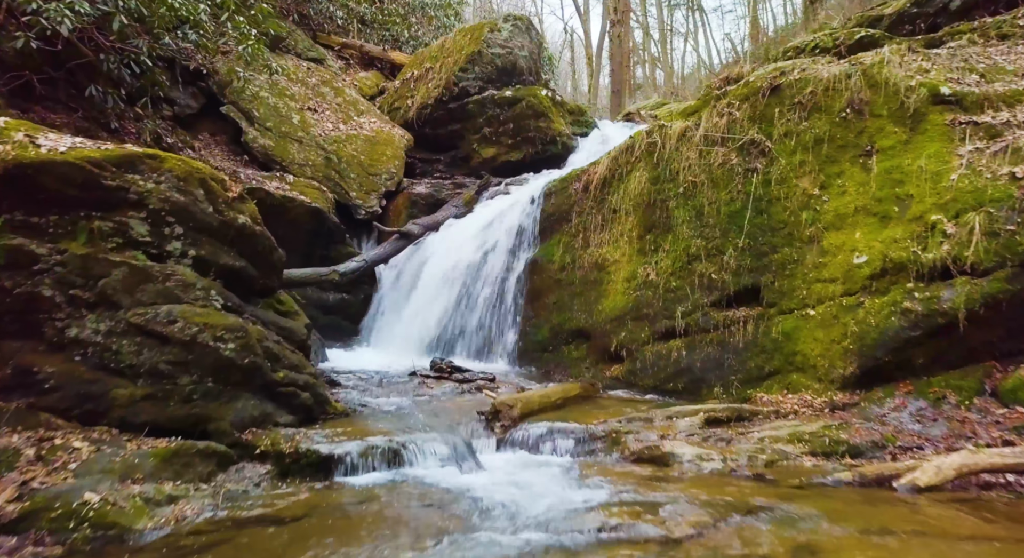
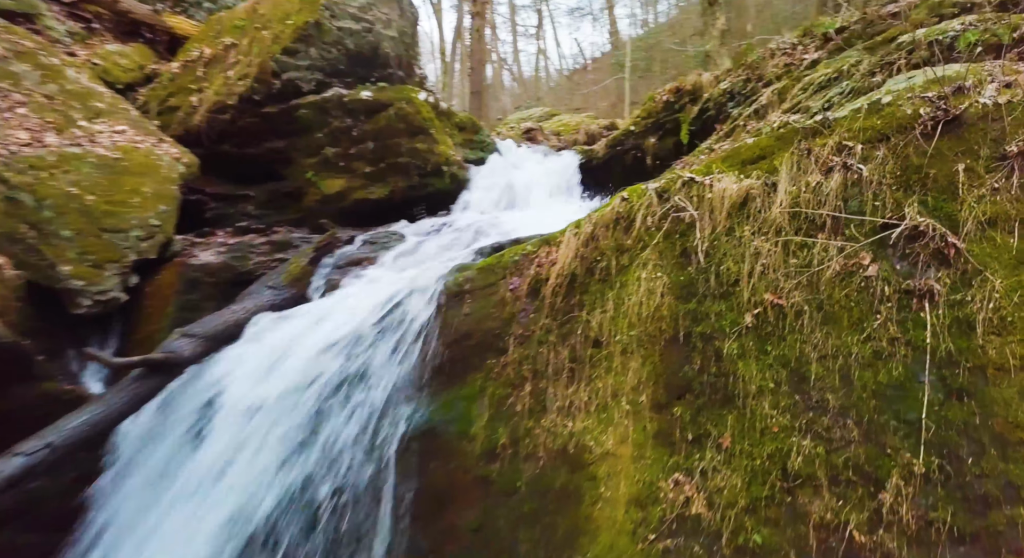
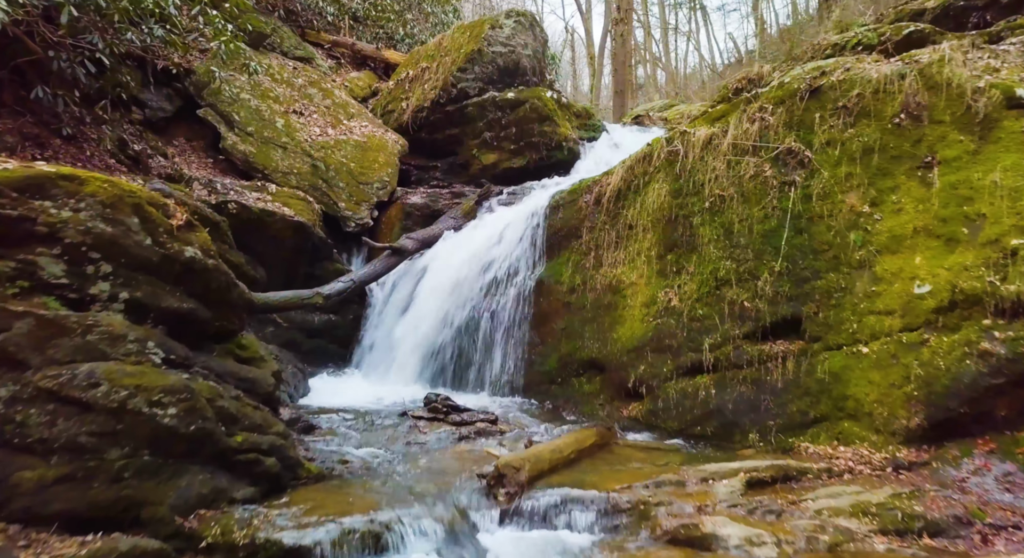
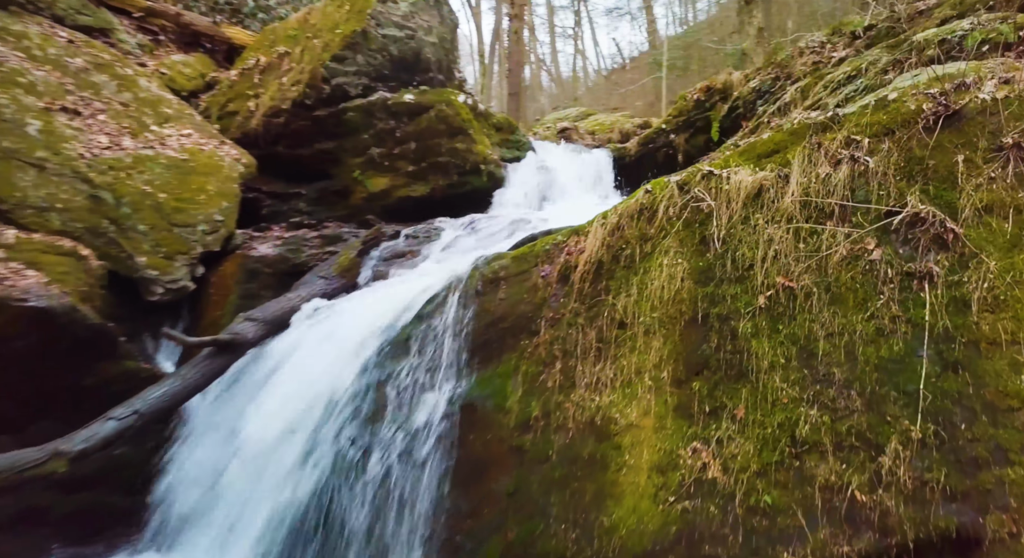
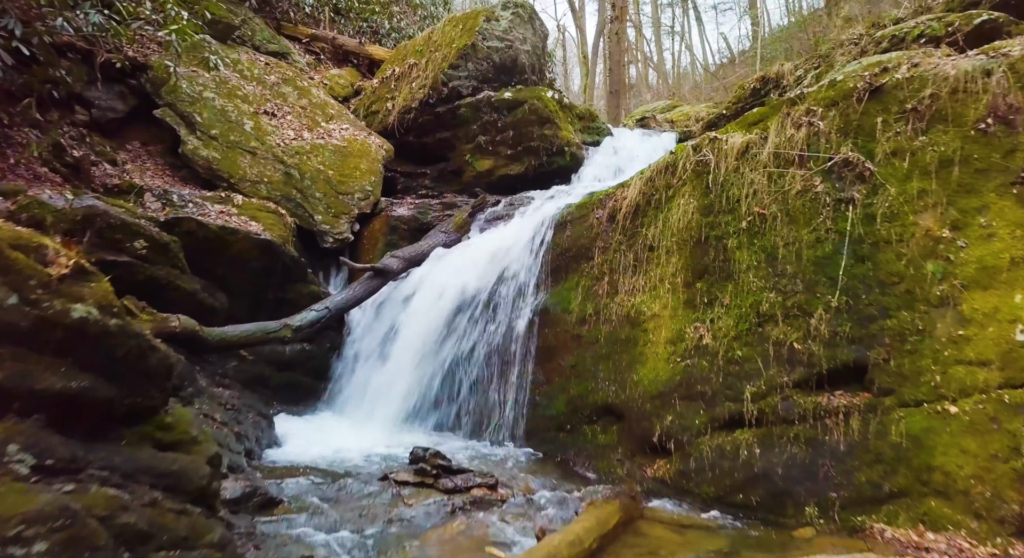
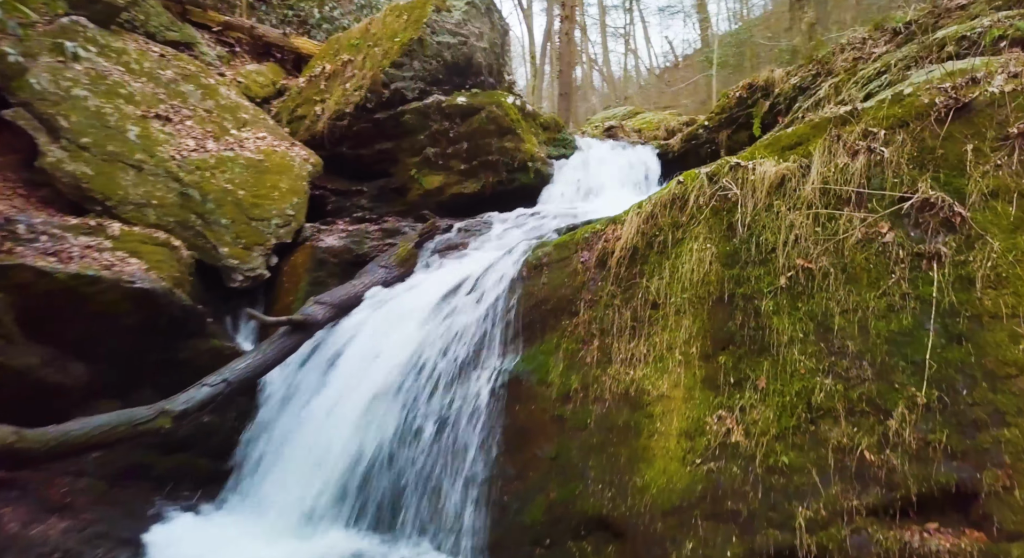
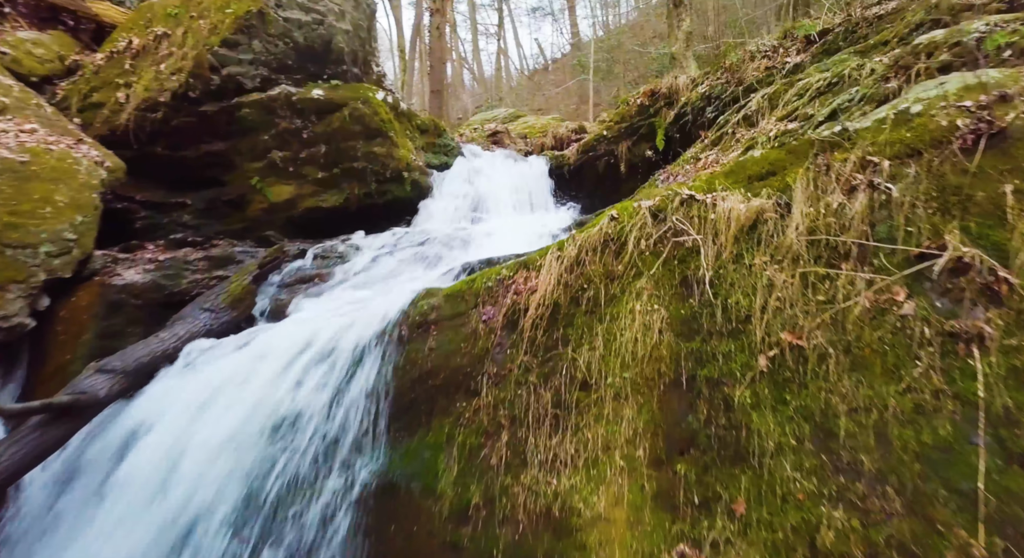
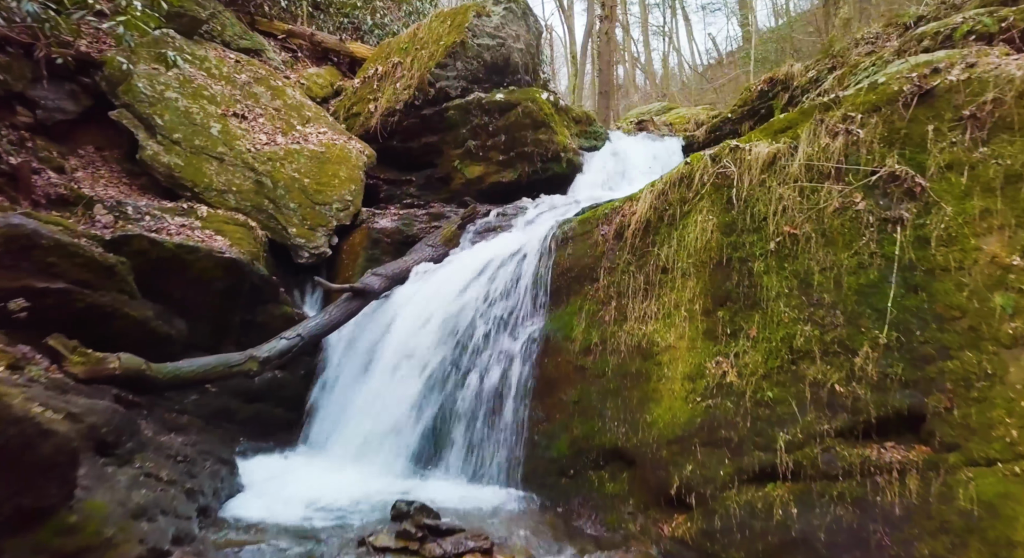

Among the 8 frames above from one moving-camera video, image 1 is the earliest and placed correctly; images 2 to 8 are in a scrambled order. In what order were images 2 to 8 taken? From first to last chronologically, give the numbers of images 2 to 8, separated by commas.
3, 5, 8, 6, 4, 2, 7
